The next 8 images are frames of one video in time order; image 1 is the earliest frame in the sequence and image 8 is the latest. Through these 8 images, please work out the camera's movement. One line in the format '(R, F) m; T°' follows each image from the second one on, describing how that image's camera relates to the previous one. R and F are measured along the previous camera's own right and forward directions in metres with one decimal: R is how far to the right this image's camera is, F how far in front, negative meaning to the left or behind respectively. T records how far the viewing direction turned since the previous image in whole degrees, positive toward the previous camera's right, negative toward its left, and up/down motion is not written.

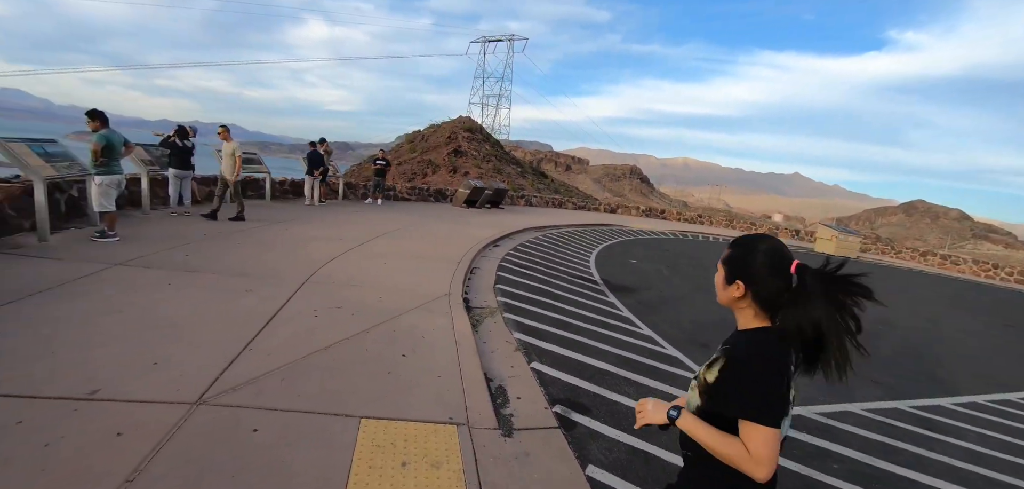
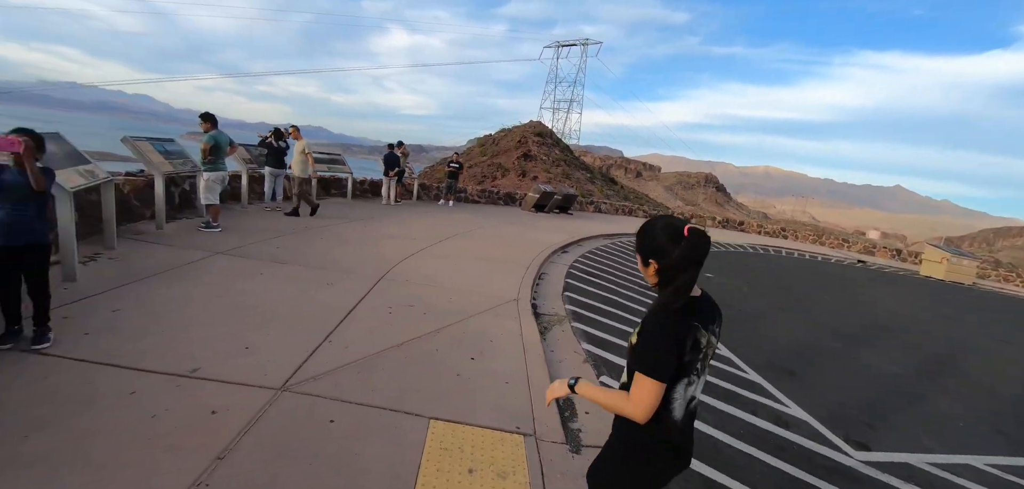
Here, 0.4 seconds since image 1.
(-0.1, +0.1) m; -8°
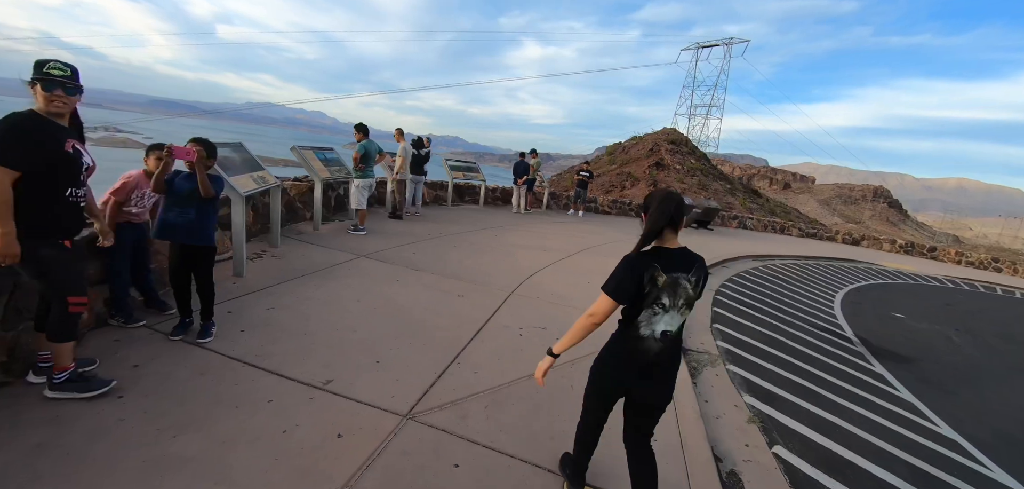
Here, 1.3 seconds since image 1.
(-0.3, +0.5) m; -16°
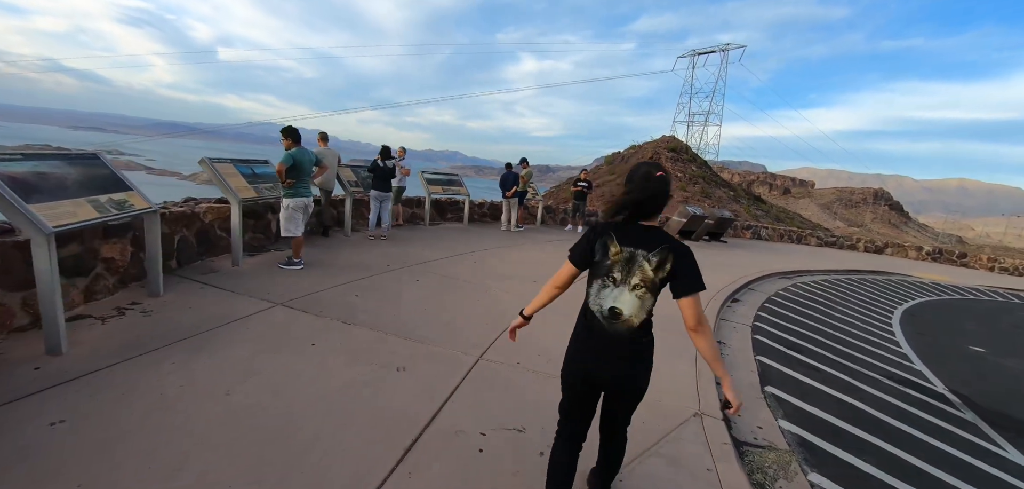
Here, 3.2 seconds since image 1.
(+0.3, +1.5) m; 0°
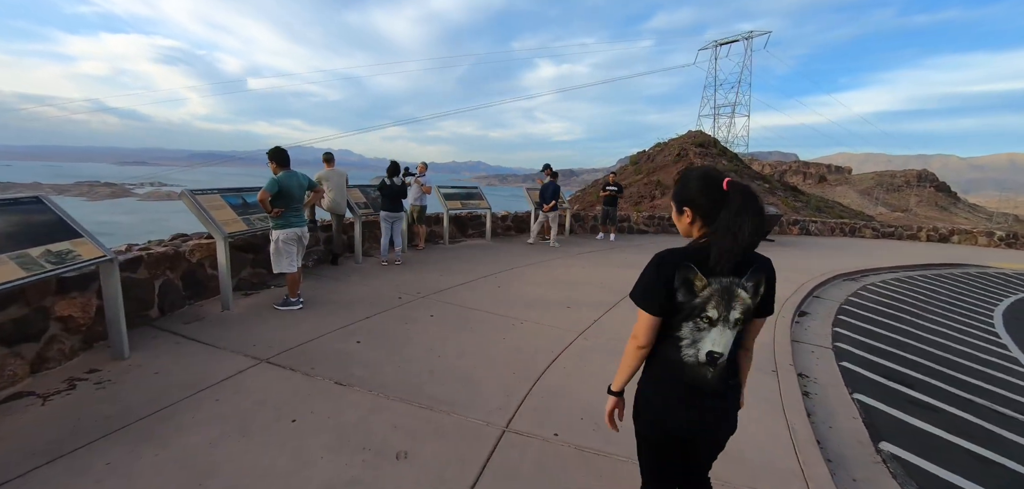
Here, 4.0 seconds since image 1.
(0.0, +0.8) m; -4°
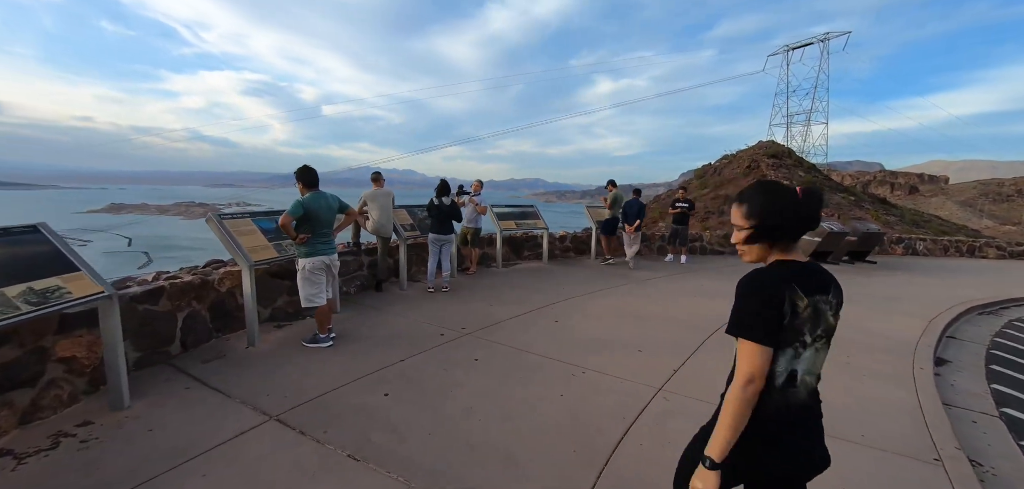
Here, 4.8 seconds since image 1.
(0.0, +0.7) m; -8°
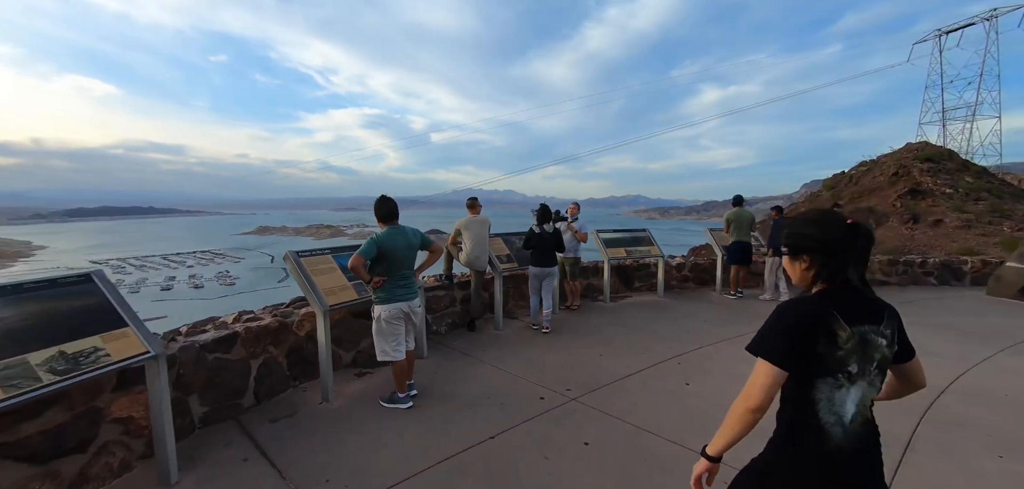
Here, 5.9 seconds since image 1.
(-0.2, +0.9) m; -13°
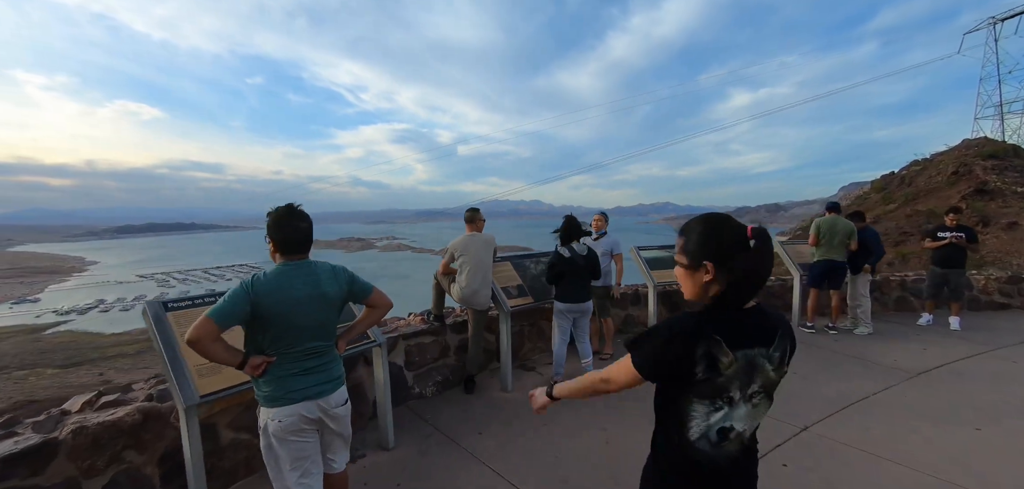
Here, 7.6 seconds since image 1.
(+0.1, +1.4) m; -4°
